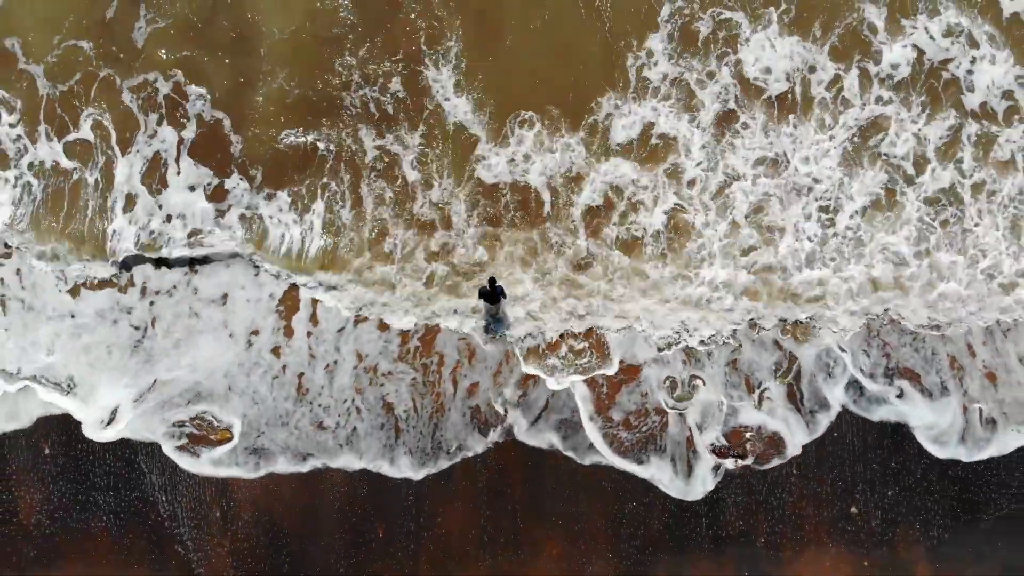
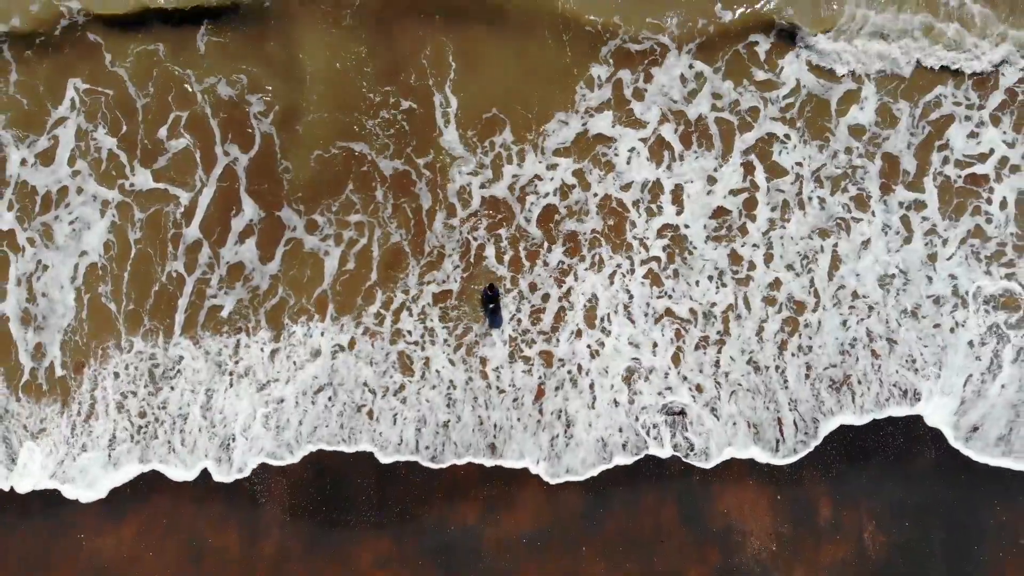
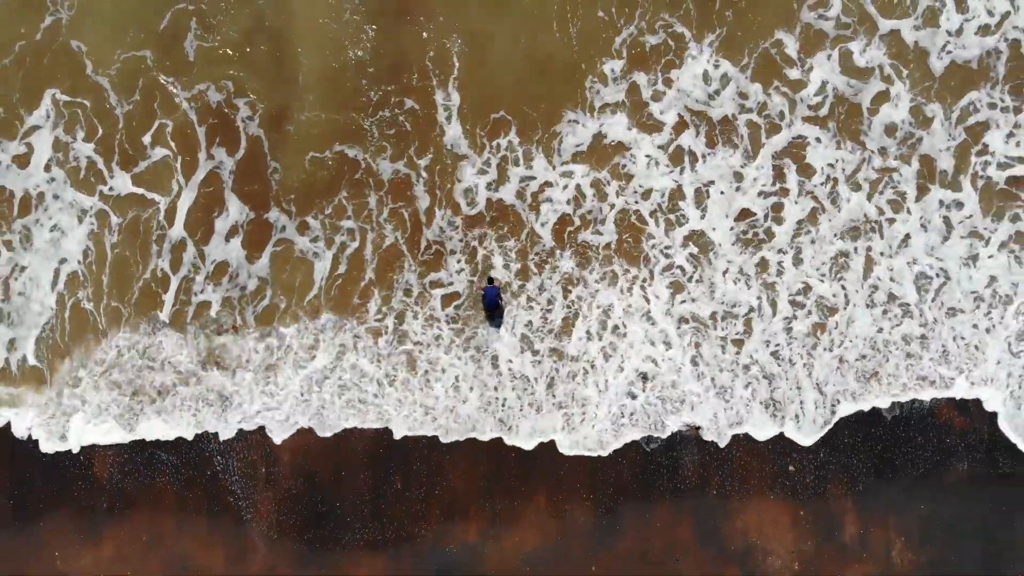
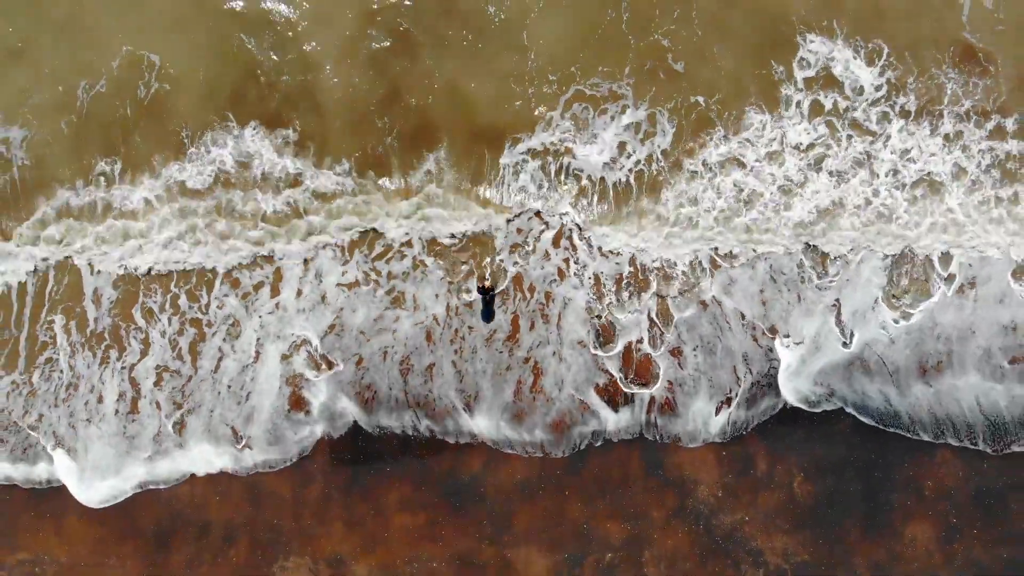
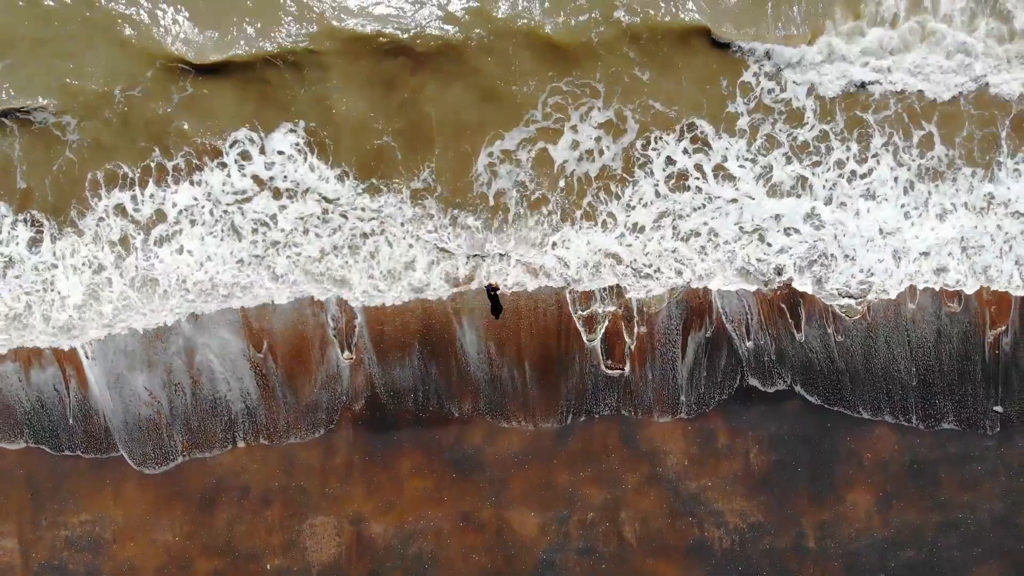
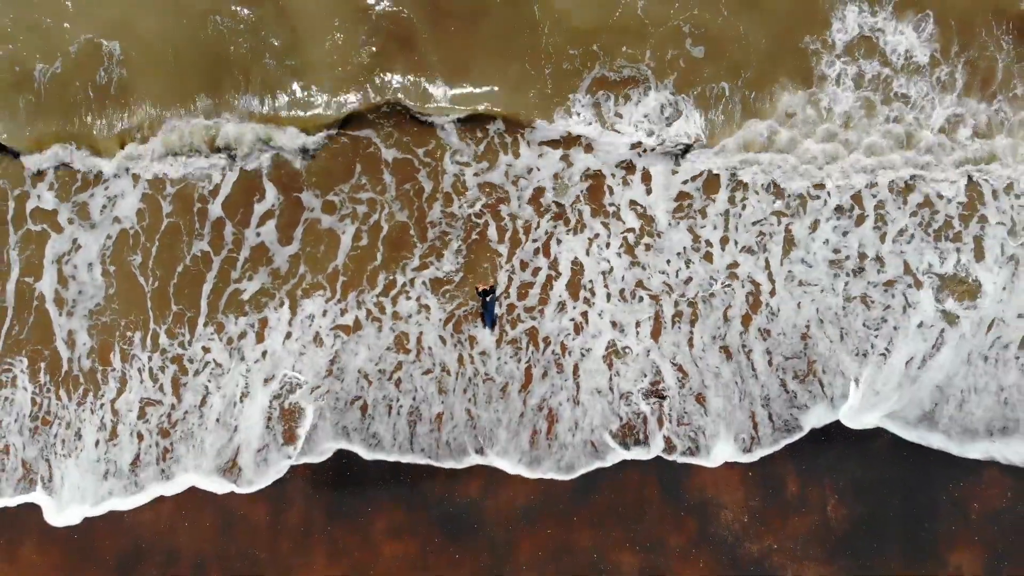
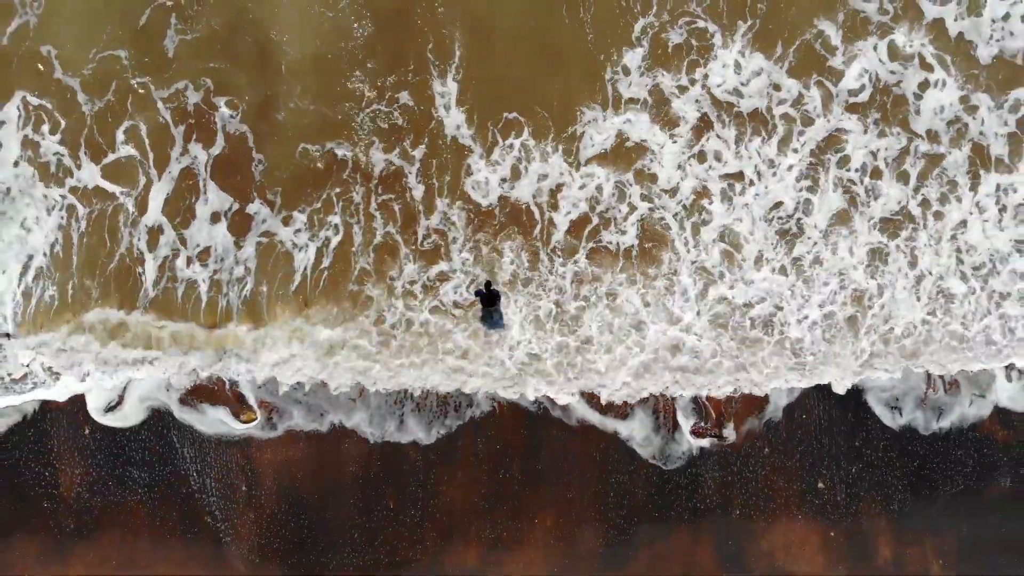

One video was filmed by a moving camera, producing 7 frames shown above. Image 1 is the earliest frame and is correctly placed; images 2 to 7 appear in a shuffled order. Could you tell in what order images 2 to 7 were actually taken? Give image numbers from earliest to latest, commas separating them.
7, 3, 2, 6, 4, 5
